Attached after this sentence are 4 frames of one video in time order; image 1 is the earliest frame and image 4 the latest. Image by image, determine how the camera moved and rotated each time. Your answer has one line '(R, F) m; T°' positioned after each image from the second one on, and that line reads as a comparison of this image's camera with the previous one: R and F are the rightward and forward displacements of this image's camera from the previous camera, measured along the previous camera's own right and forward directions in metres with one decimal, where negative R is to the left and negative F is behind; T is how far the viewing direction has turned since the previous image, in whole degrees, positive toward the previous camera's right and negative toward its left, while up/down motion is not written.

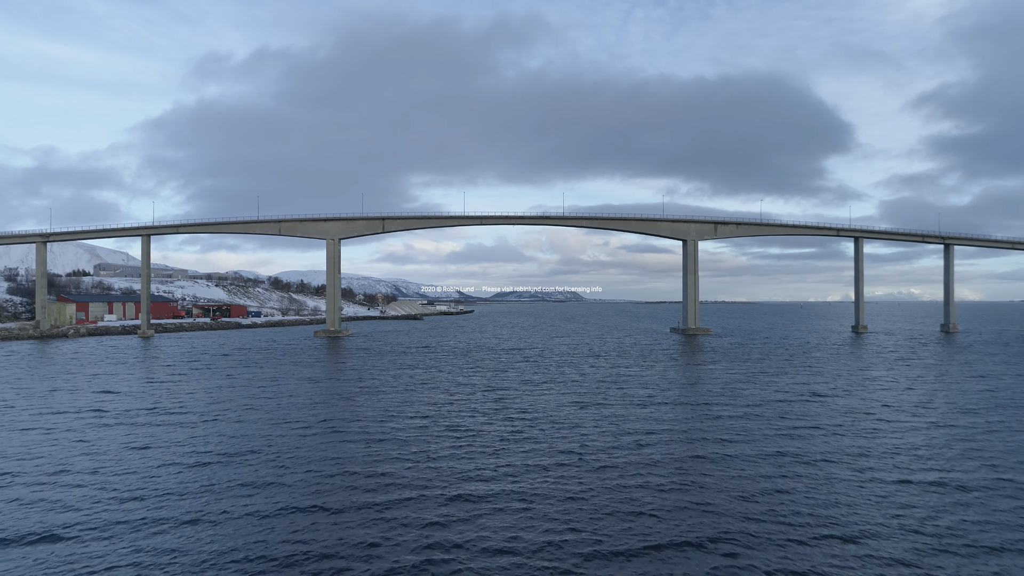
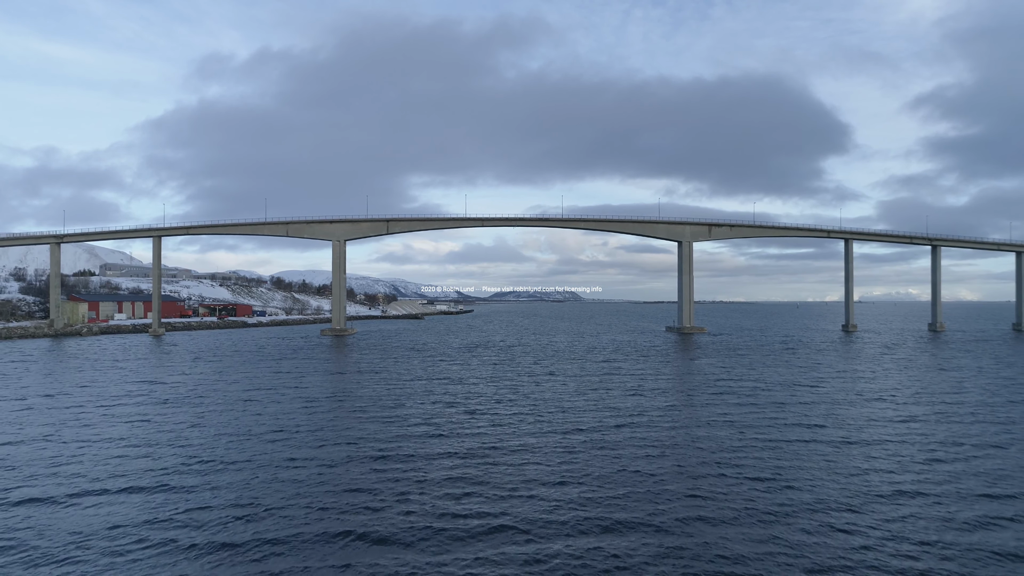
(-0.1, -0.6) m; 0°
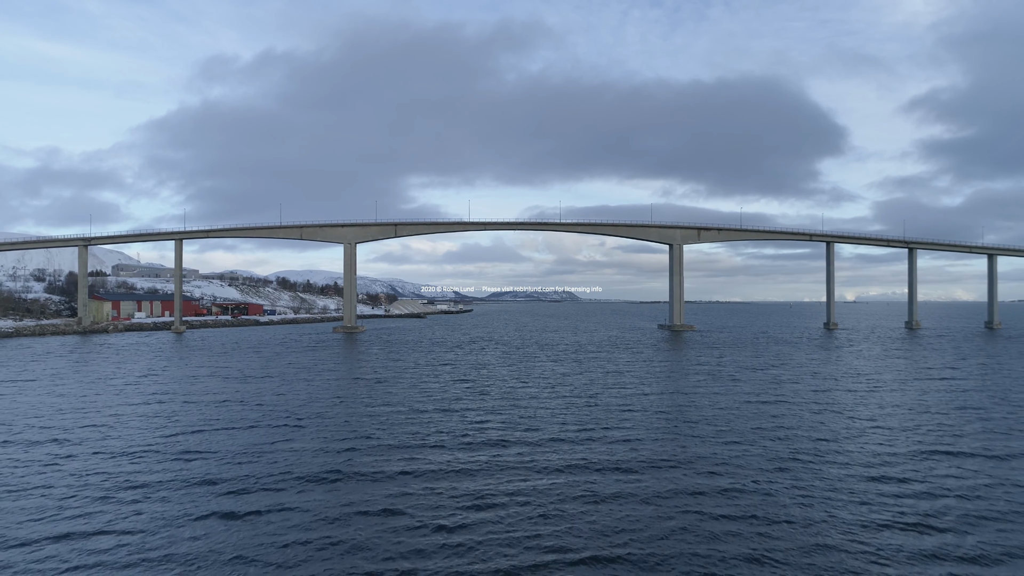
(-0.2, -1.3) m; 0°
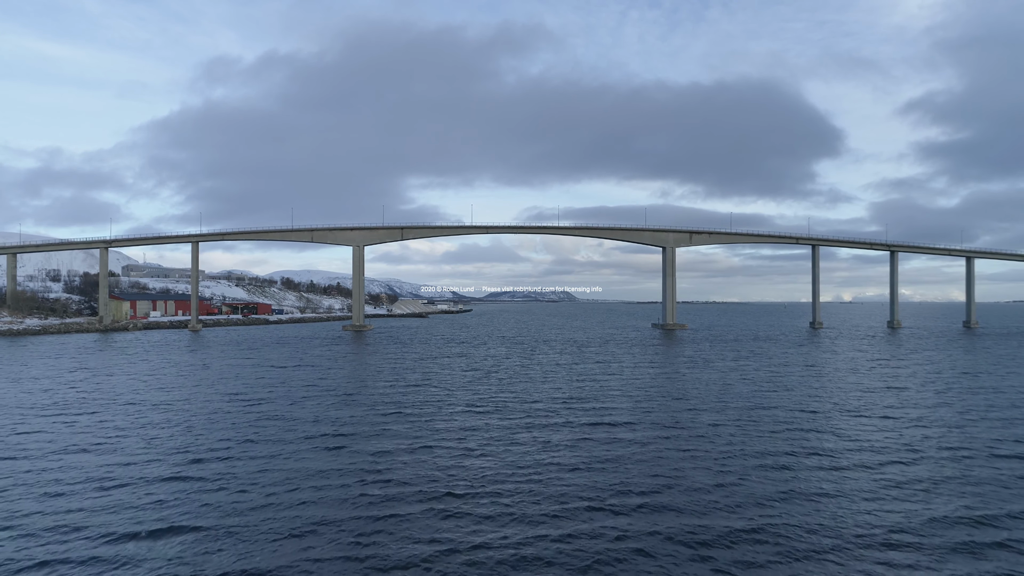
(-0.2, -1.1) m; 0°
